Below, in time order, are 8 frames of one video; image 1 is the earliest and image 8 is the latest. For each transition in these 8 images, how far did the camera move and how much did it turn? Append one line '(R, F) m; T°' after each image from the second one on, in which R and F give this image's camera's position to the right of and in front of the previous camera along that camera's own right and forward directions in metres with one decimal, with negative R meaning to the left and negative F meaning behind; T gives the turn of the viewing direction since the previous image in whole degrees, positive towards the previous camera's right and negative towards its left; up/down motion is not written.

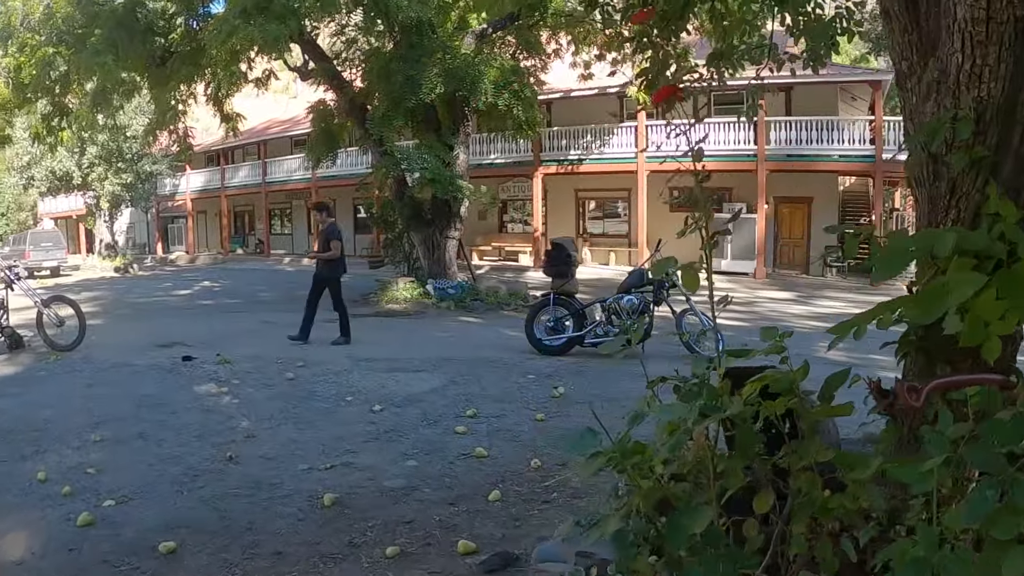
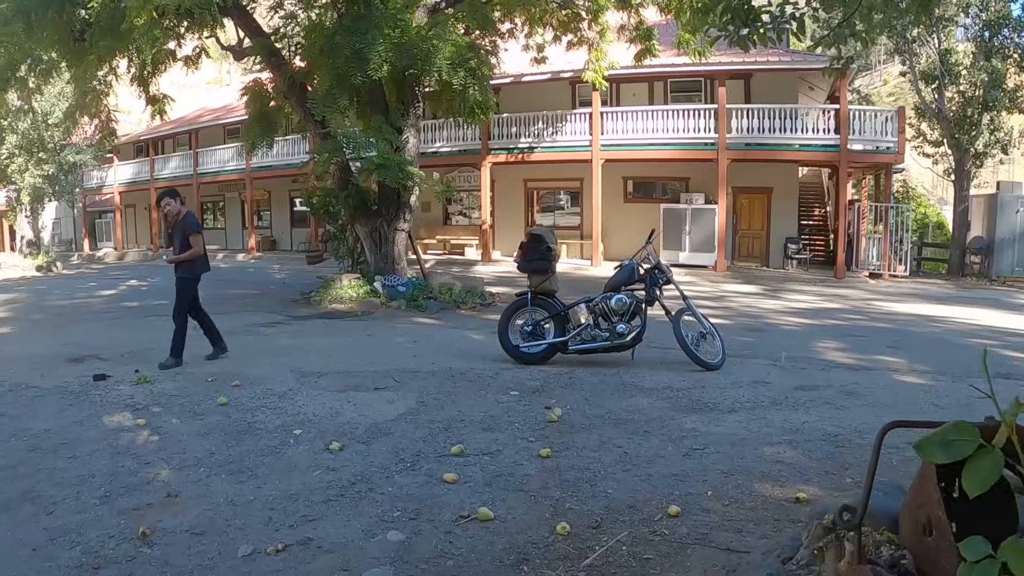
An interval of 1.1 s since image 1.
(-0.2, +1.1) m; +3°
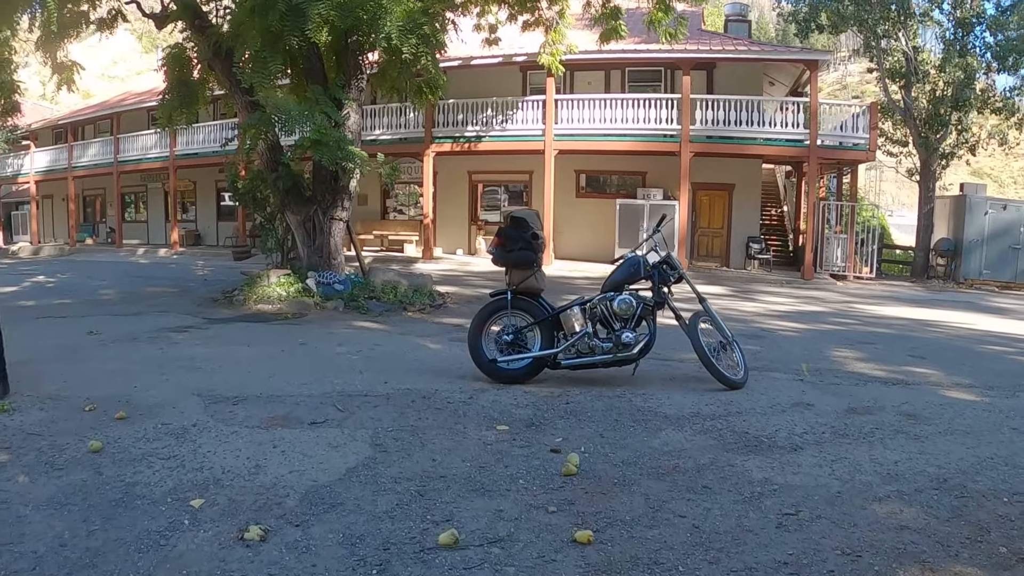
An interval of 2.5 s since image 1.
(-0.2, +1.5) m; +4°
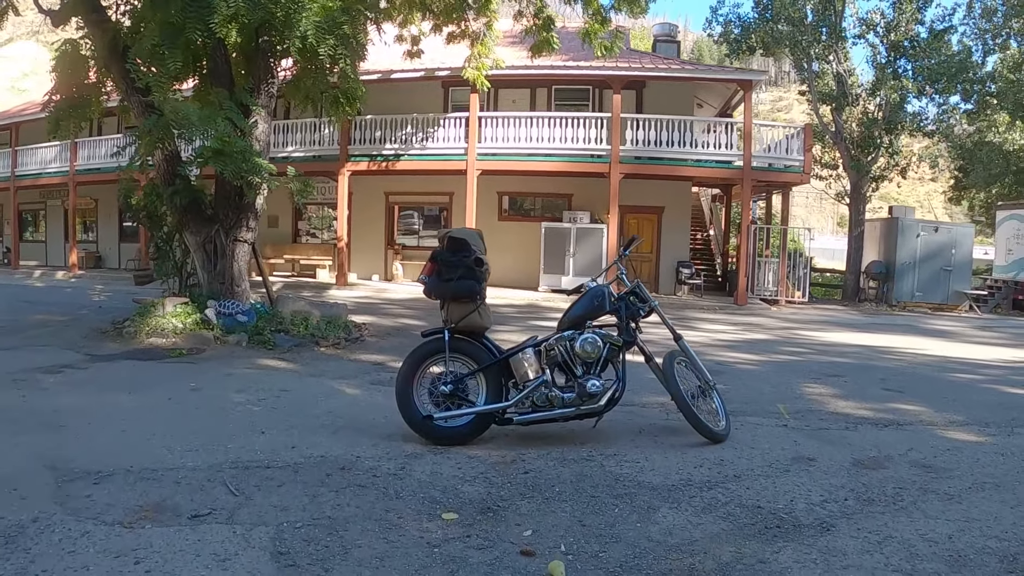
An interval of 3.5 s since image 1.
(-0.1, +1.0) m; +5°
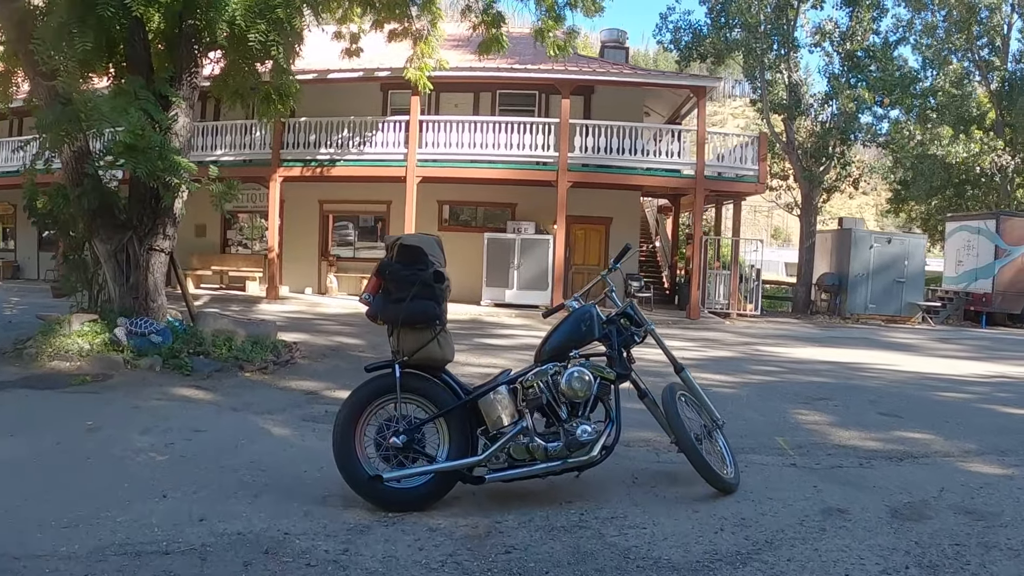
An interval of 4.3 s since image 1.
(-0.1, +0.9) m; +3°
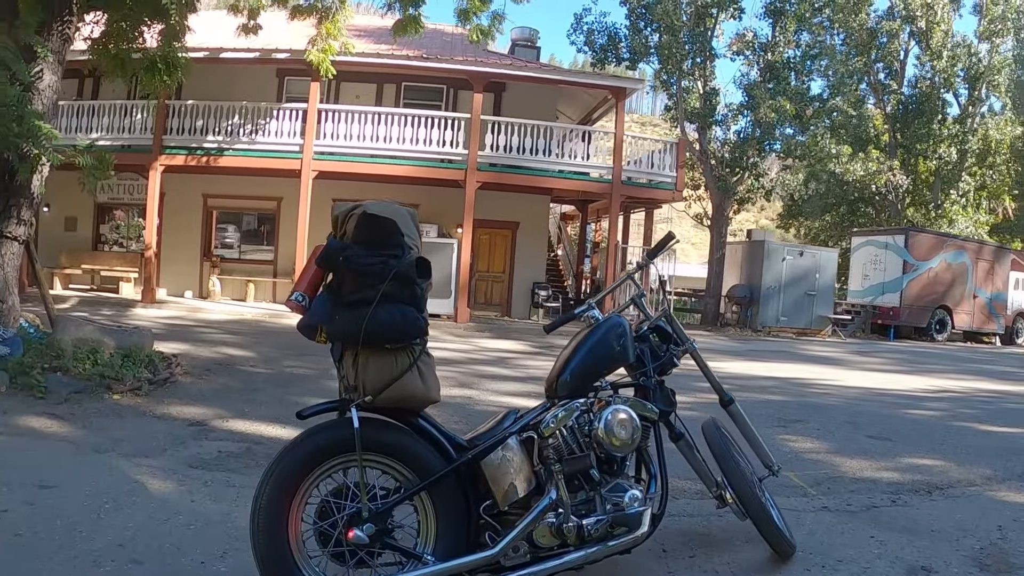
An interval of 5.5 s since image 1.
(-0.3, +1.2) m; +6°
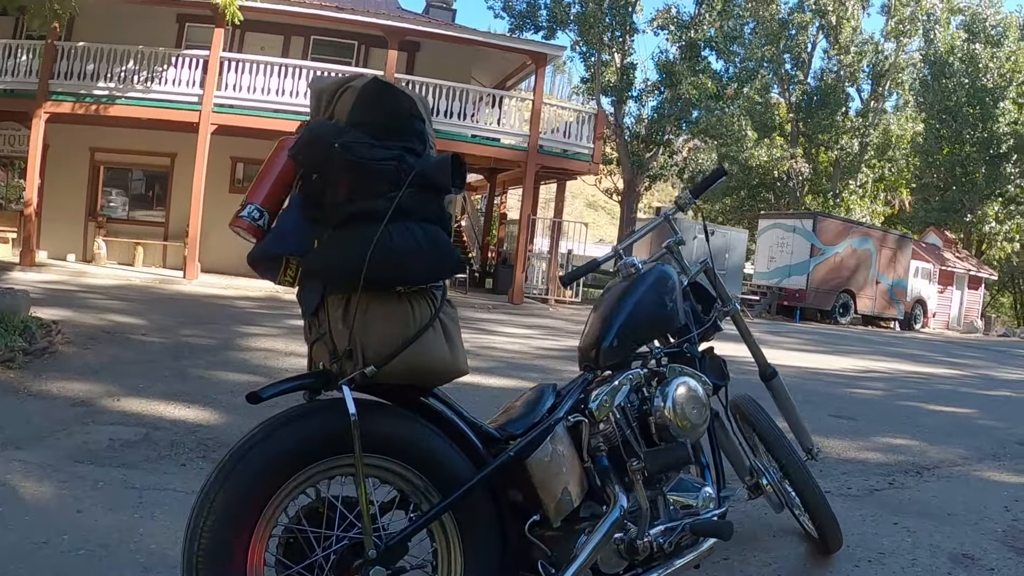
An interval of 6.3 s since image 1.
(-0.3, +0.6) m; +6°
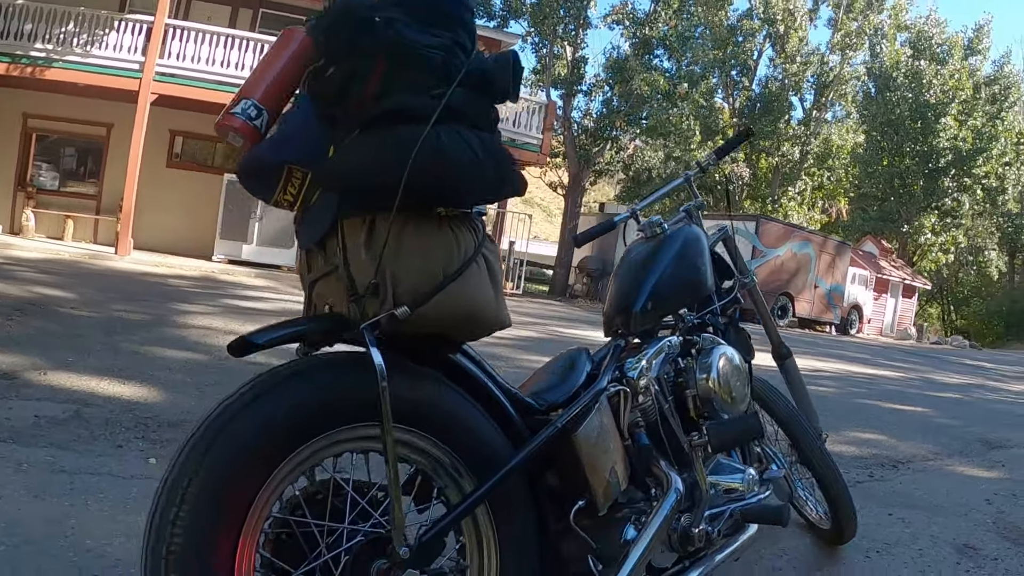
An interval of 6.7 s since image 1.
(-0.2, +0.2) m; +4°
